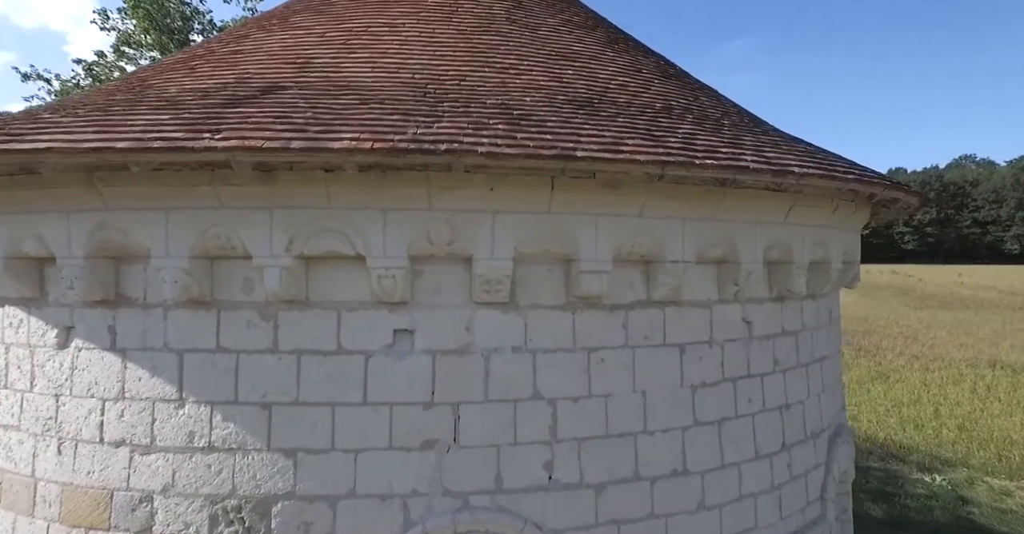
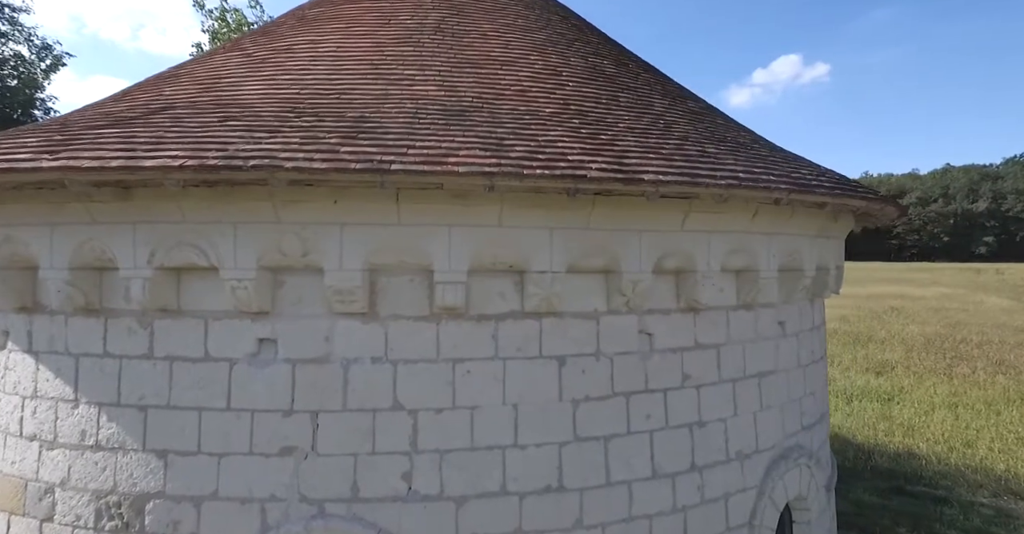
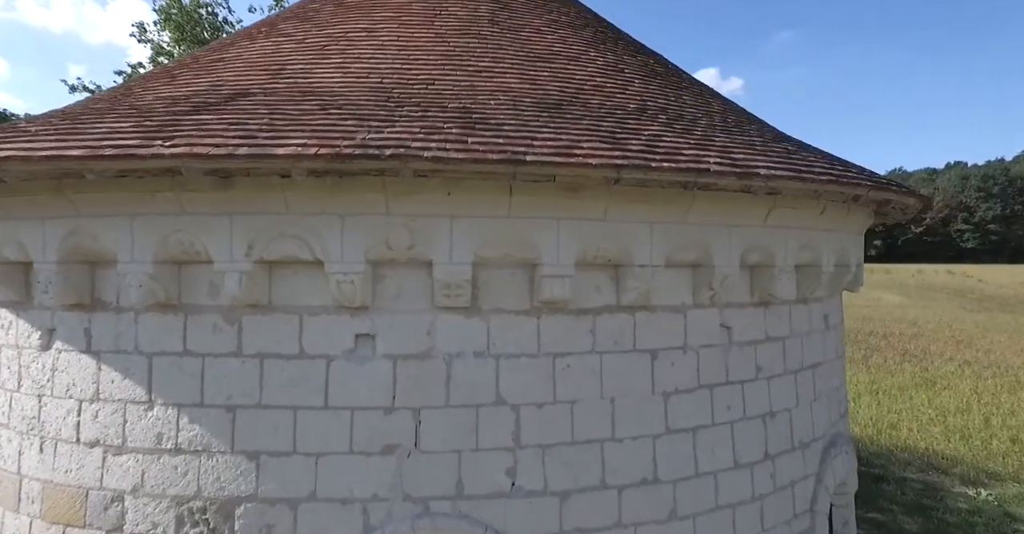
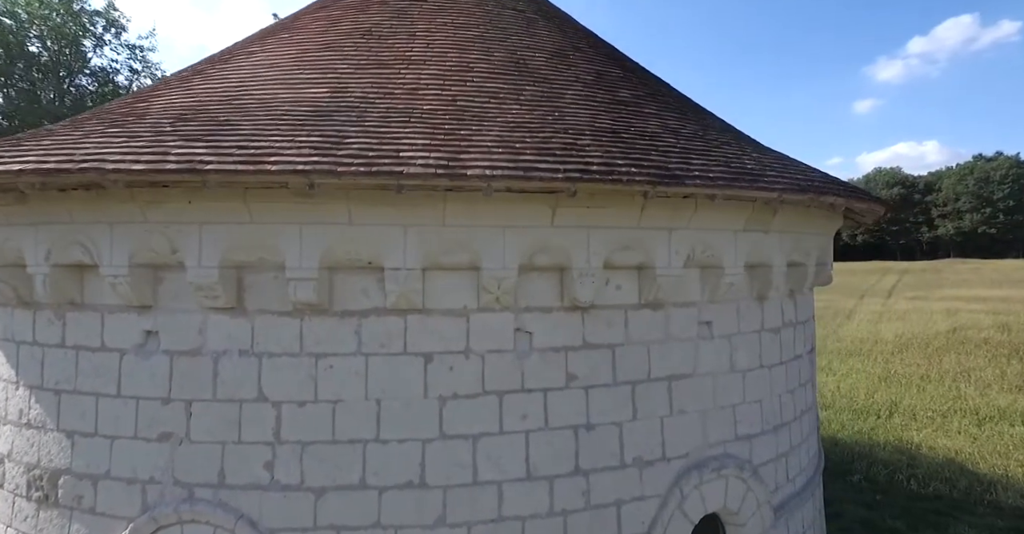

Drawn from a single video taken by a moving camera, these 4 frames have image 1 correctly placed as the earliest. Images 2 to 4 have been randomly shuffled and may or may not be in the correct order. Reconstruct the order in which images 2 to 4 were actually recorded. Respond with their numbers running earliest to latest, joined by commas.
3, 2, 4
